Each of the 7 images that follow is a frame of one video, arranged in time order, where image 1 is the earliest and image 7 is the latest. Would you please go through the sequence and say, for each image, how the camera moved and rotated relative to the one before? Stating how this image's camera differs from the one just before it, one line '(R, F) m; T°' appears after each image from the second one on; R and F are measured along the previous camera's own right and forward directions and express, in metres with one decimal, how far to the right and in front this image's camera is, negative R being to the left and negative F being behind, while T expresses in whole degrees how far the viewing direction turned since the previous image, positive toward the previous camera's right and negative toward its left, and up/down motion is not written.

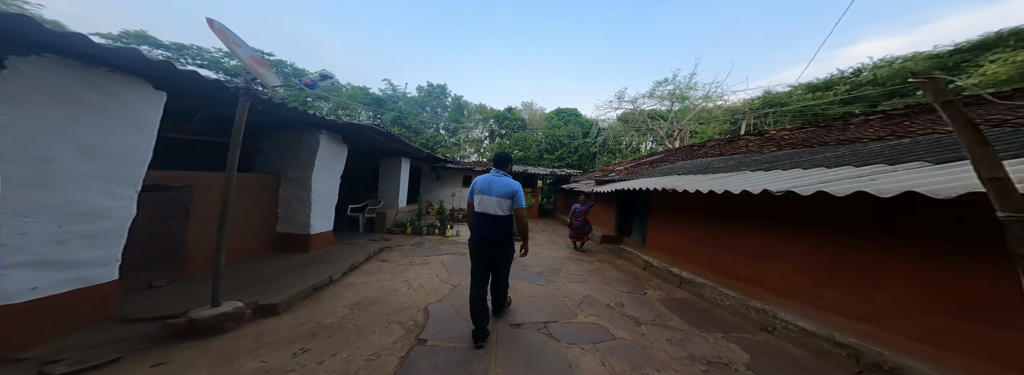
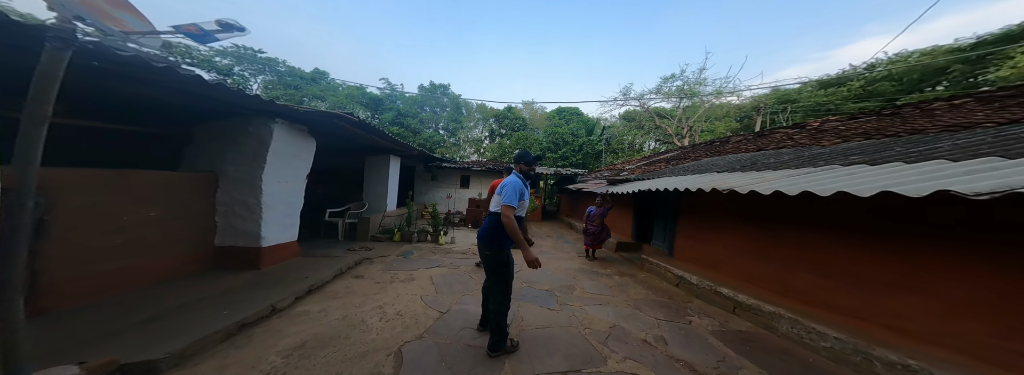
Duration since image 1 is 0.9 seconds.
(0.0, +0.9) m; 0°
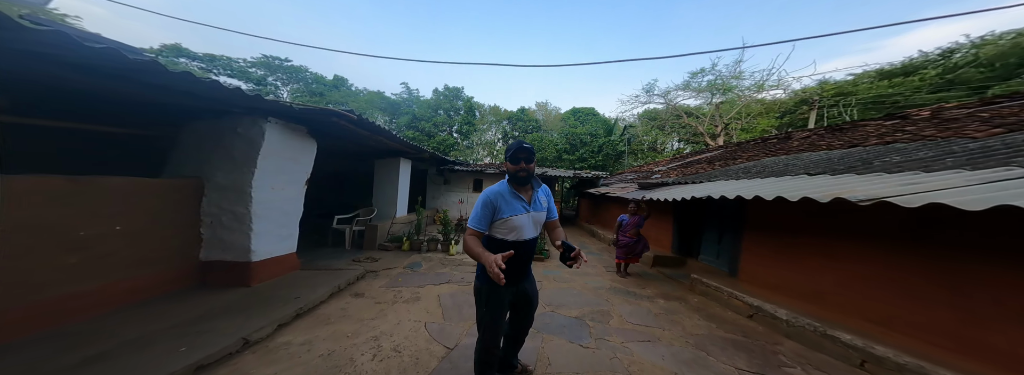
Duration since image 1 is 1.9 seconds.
(-0.1, +0.6) m; -4°
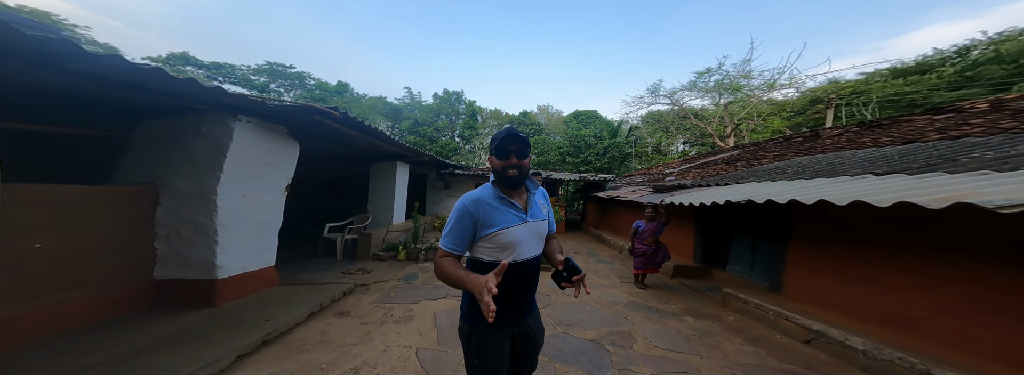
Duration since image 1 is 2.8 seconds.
(0.0, +0.4) m; -1°
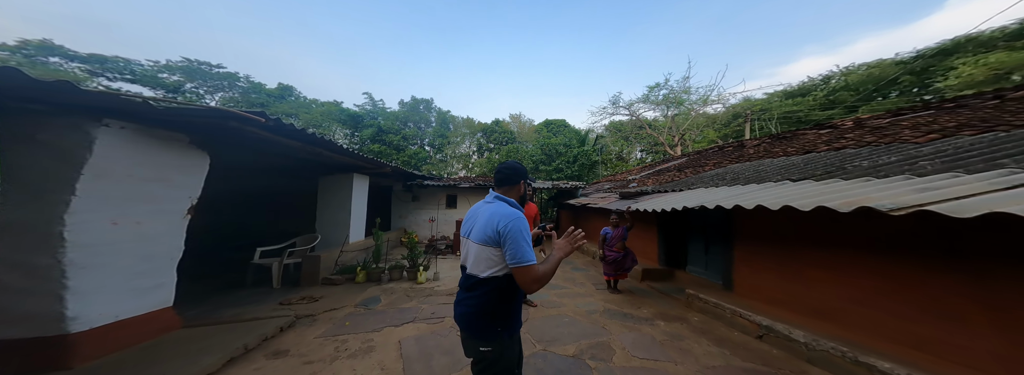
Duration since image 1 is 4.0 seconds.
(0.0, +0.2) m; +7°
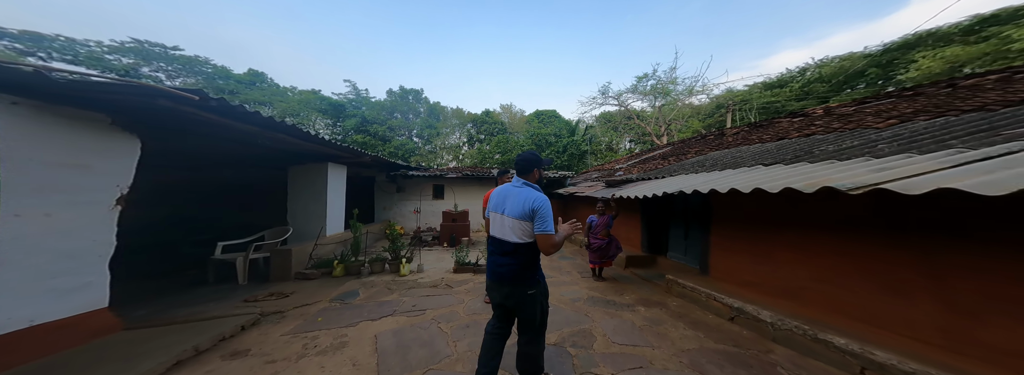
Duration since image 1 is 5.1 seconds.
(+0.1, +0.1) m; +2°
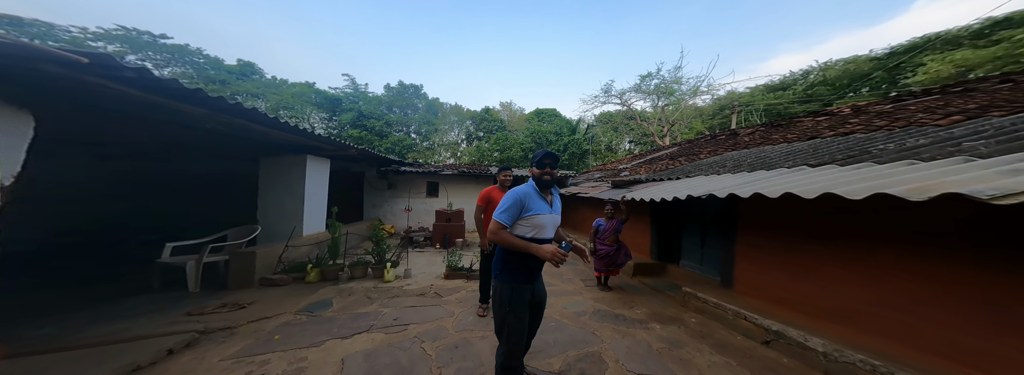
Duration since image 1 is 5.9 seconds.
(0.0, +0.5) m; 0°
